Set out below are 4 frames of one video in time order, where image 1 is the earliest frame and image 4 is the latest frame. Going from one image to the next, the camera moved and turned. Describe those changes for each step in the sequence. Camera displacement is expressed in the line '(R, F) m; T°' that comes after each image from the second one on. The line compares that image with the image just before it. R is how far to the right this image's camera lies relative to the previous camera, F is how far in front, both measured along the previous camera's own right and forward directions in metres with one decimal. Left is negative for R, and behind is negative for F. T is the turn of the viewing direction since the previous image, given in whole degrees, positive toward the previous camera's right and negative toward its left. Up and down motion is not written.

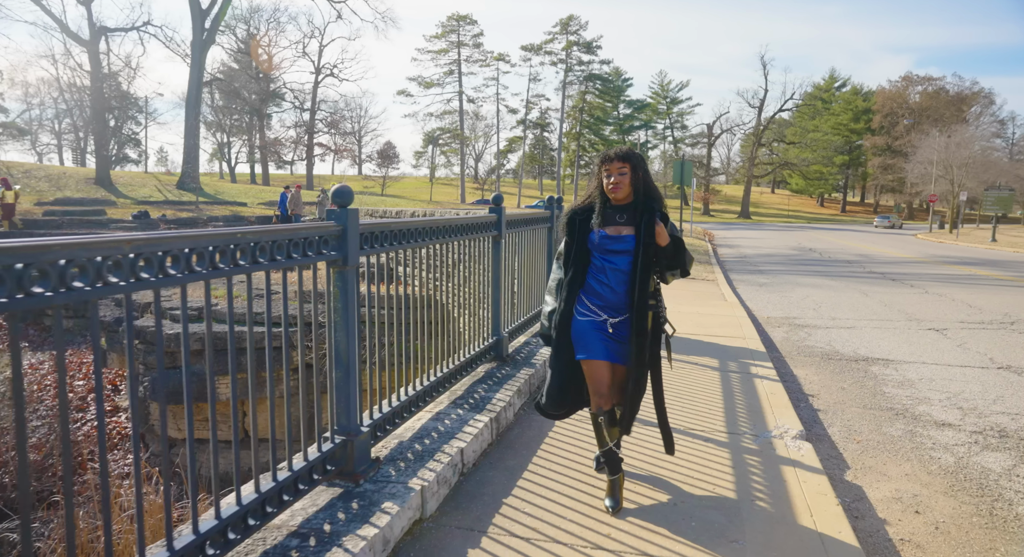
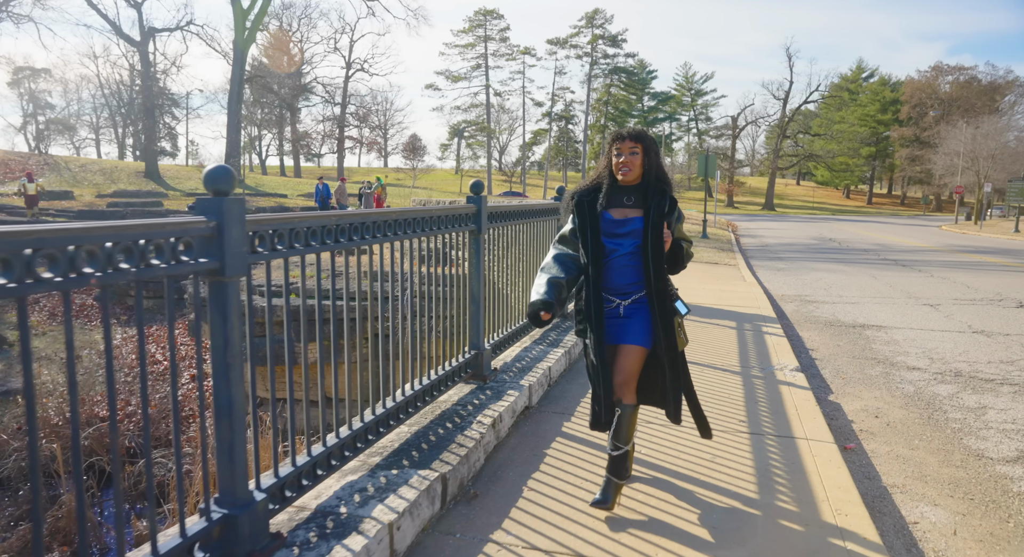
(-0.4, -1.4) m; -2°
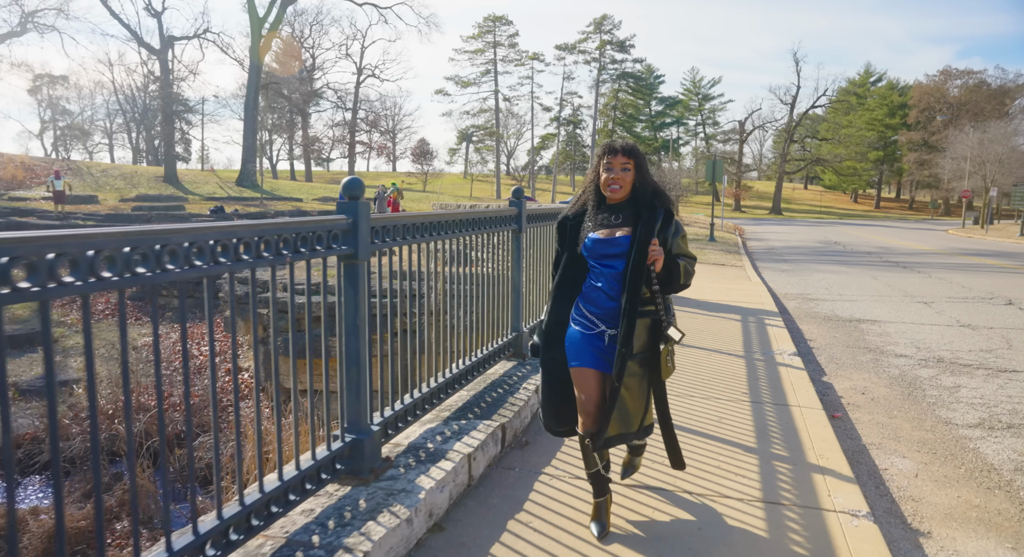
(-0.2, -0.7) m; -1°
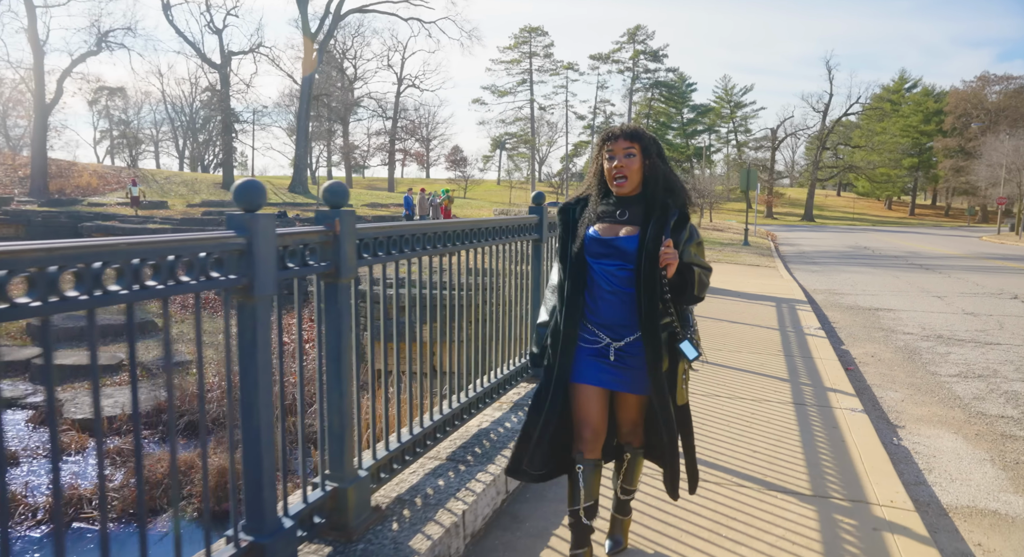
(-0.7, -1.7) m; -2°
